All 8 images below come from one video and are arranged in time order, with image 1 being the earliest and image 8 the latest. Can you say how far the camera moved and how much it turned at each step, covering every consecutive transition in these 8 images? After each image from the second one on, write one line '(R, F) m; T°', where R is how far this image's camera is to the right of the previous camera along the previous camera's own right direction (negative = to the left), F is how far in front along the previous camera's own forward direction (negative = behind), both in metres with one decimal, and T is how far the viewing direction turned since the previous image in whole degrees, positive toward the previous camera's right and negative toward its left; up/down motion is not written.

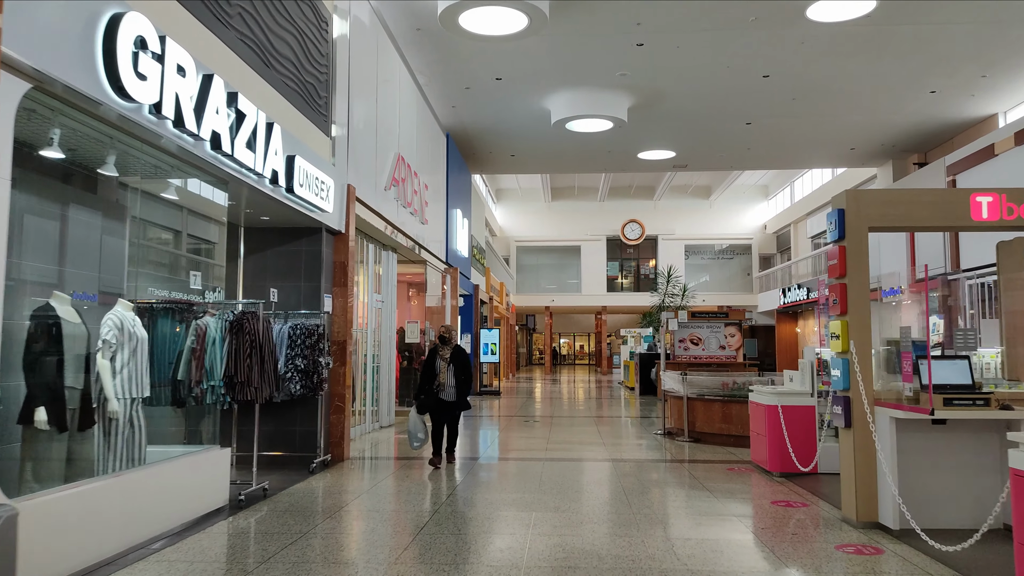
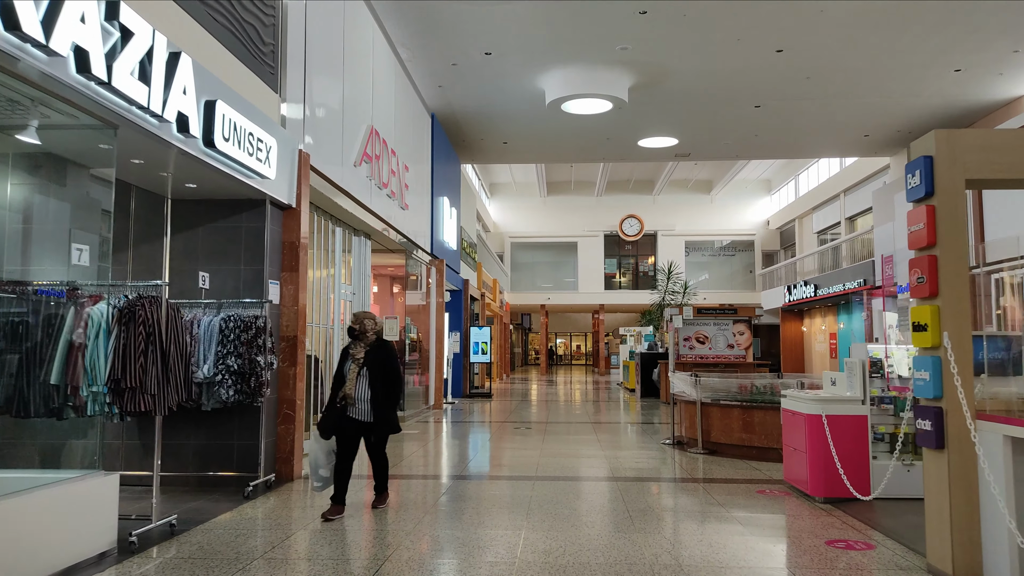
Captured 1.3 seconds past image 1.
(+0.1, +1.0) m; 0°
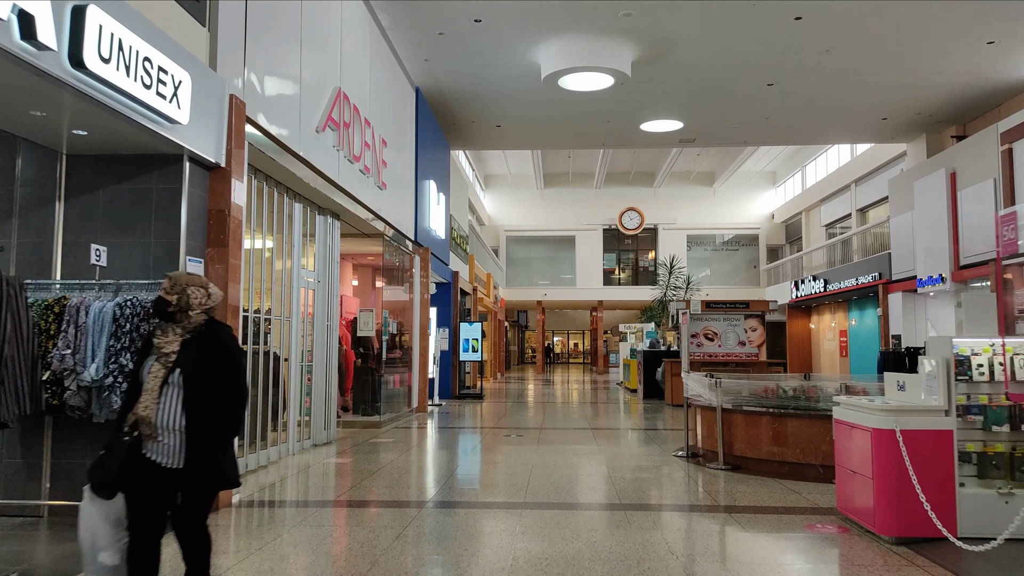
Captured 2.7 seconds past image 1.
(+0.1, +1.0) m; 0°
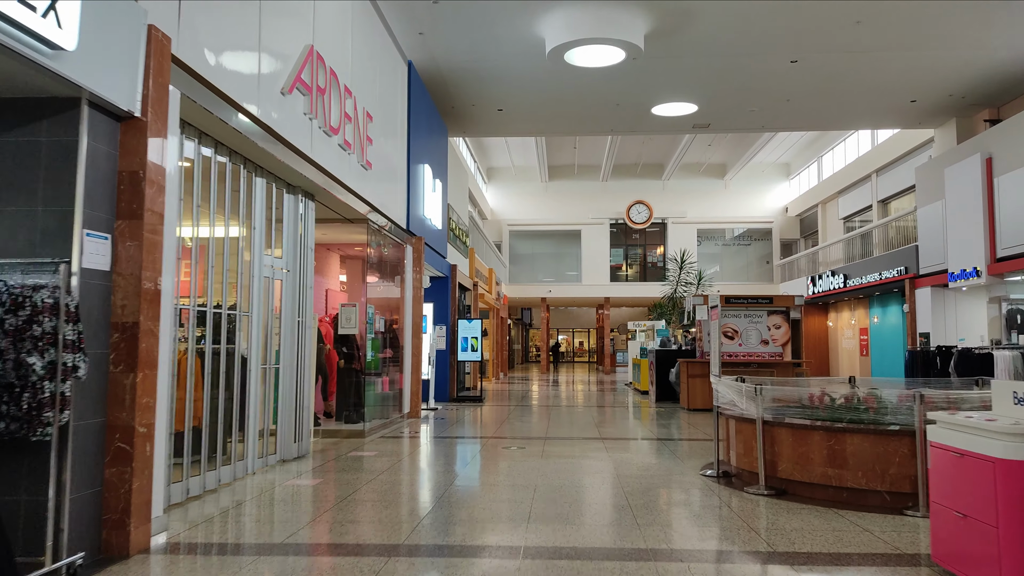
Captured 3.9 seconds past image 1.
(0.0, +0.9) m; 0°
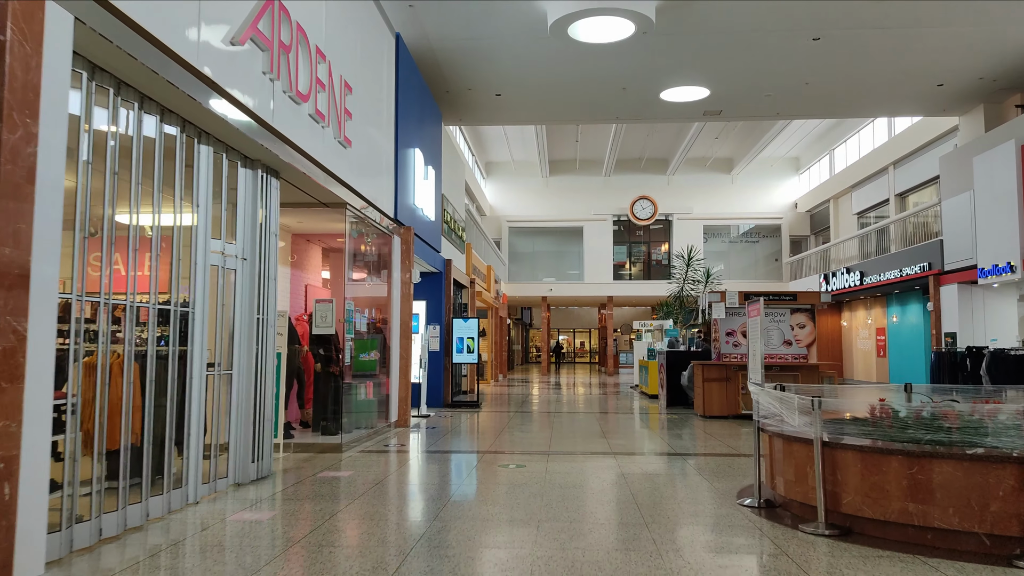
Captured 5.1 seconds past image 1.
(0.0, +0.9) m; 0°
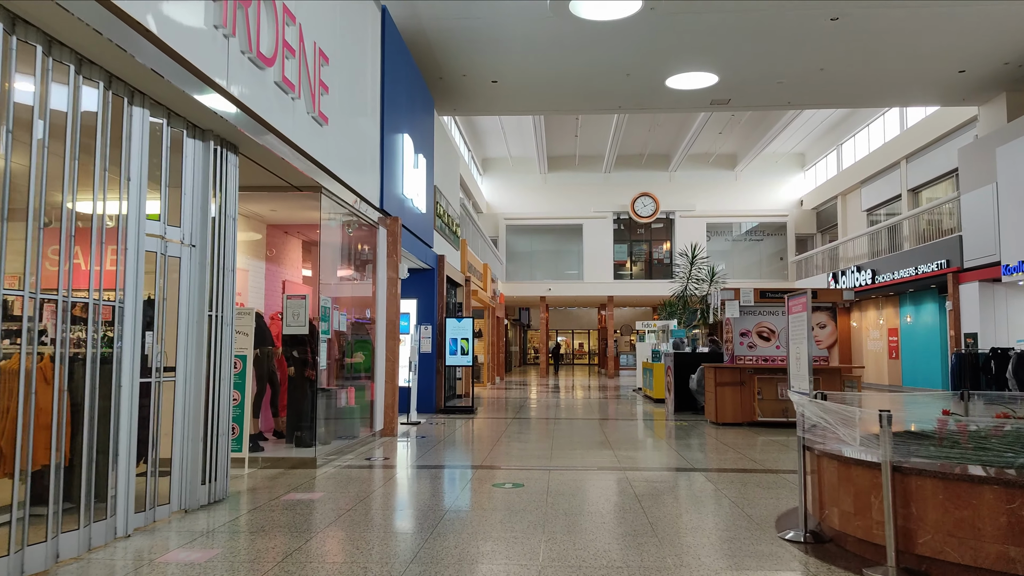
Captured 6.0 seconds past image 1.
(0.0, +0.7) m; 0°
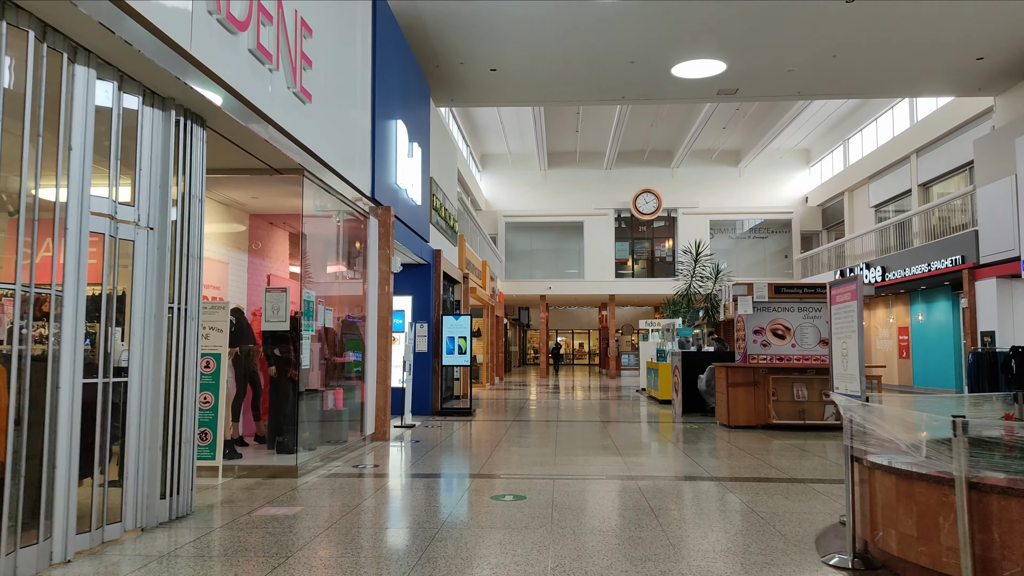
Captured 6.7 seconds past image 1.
(0.0, +0.5) m; 0°
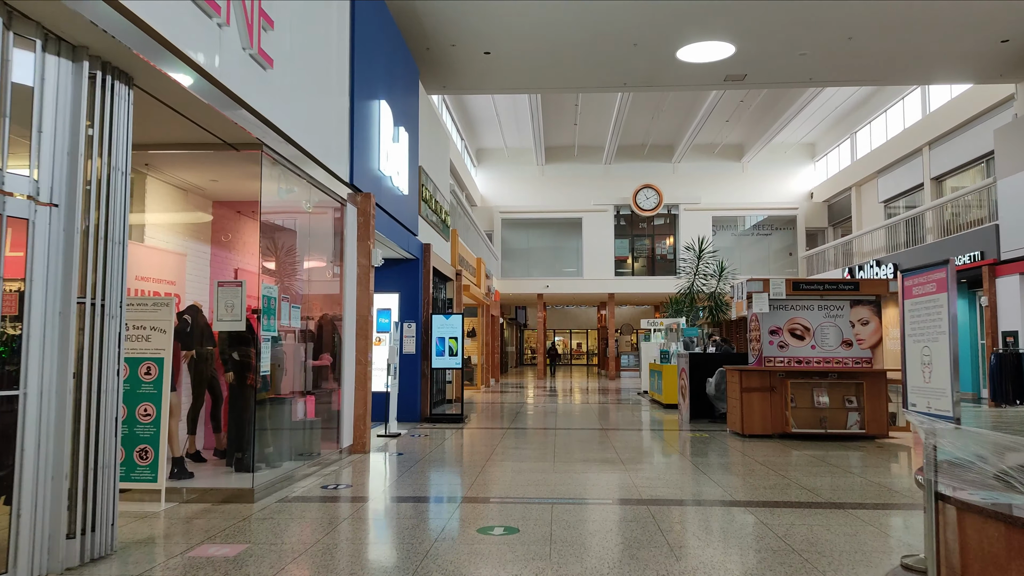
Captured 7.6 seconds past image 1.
(0.0, +0.7) m; 0°
